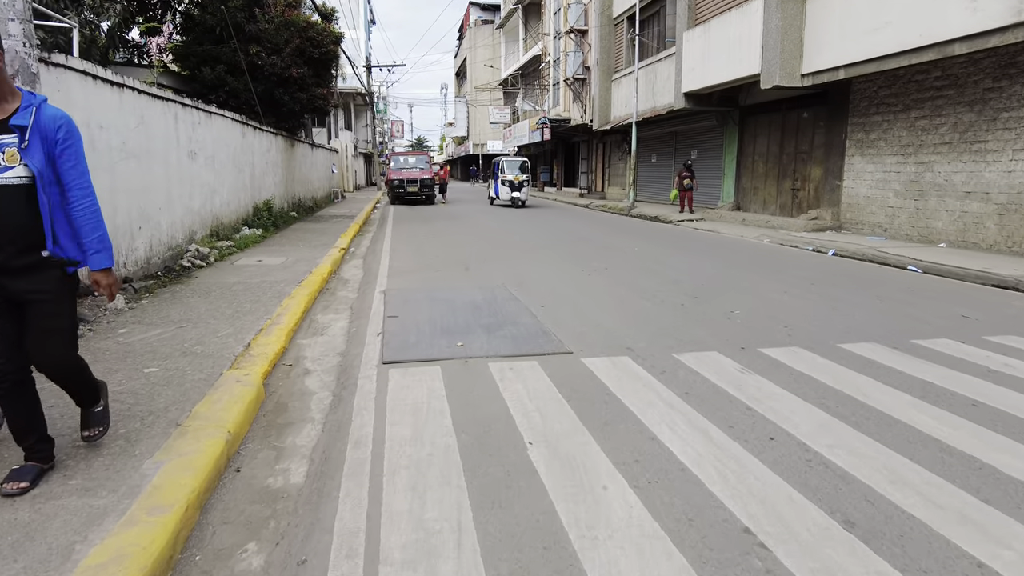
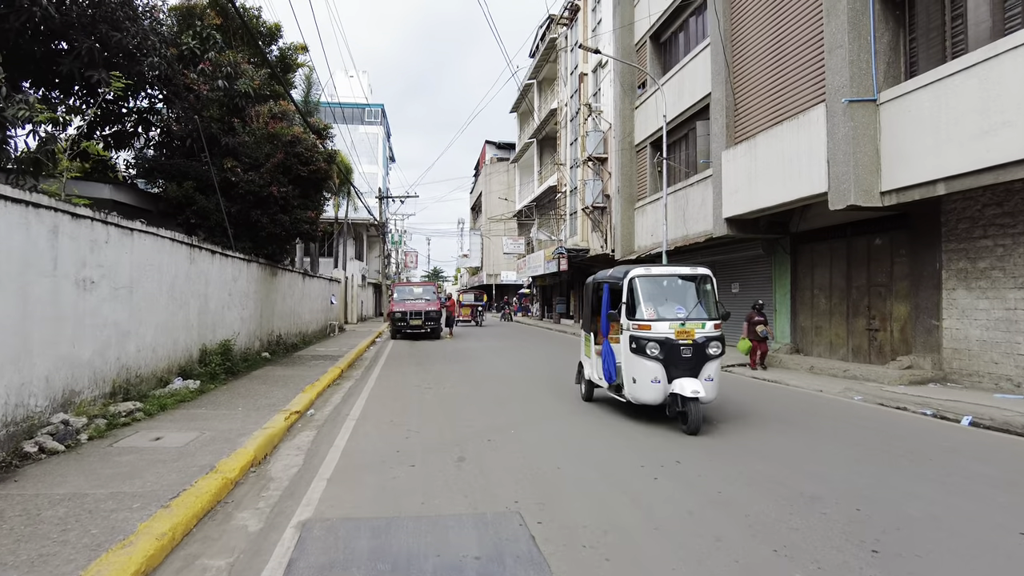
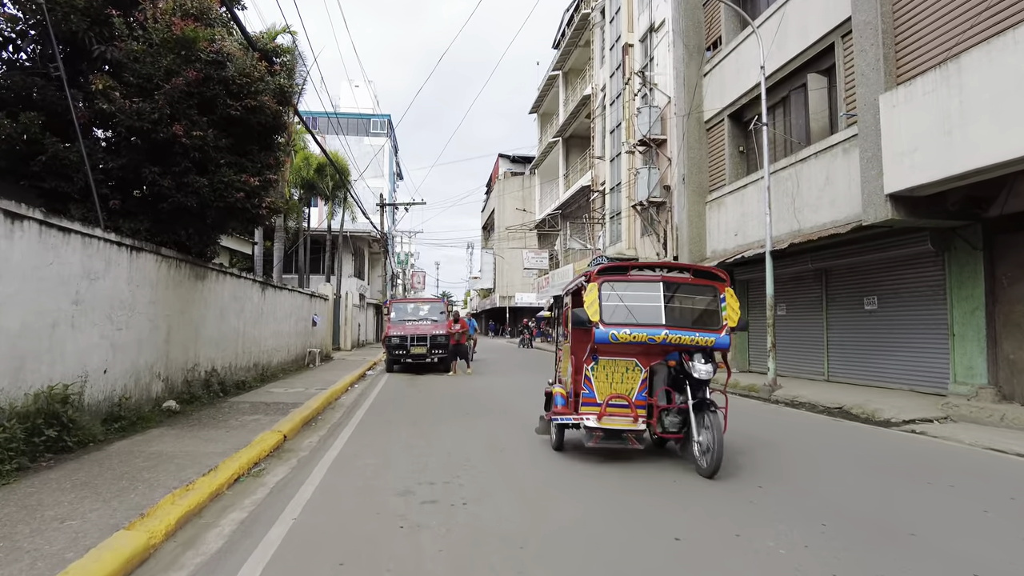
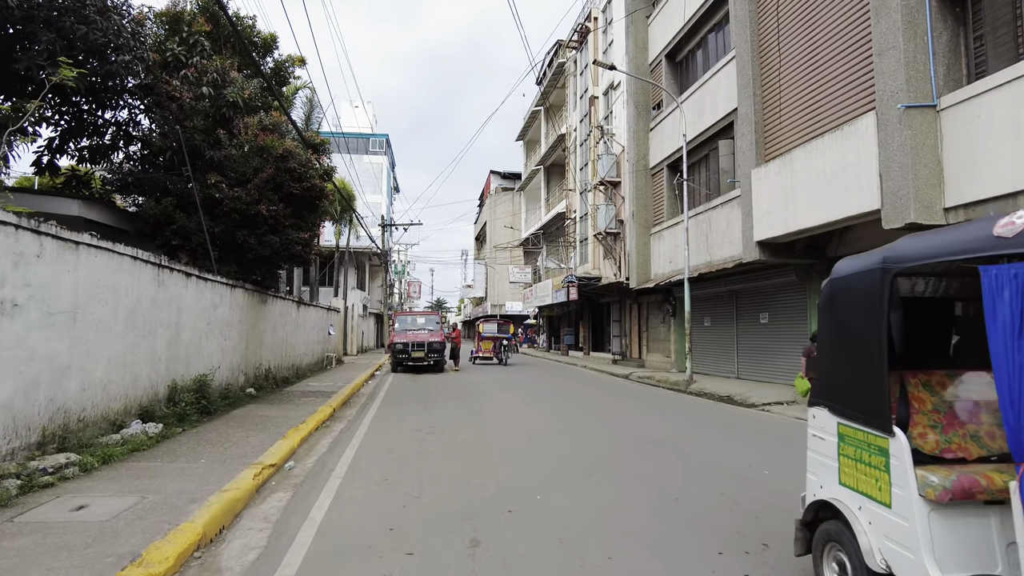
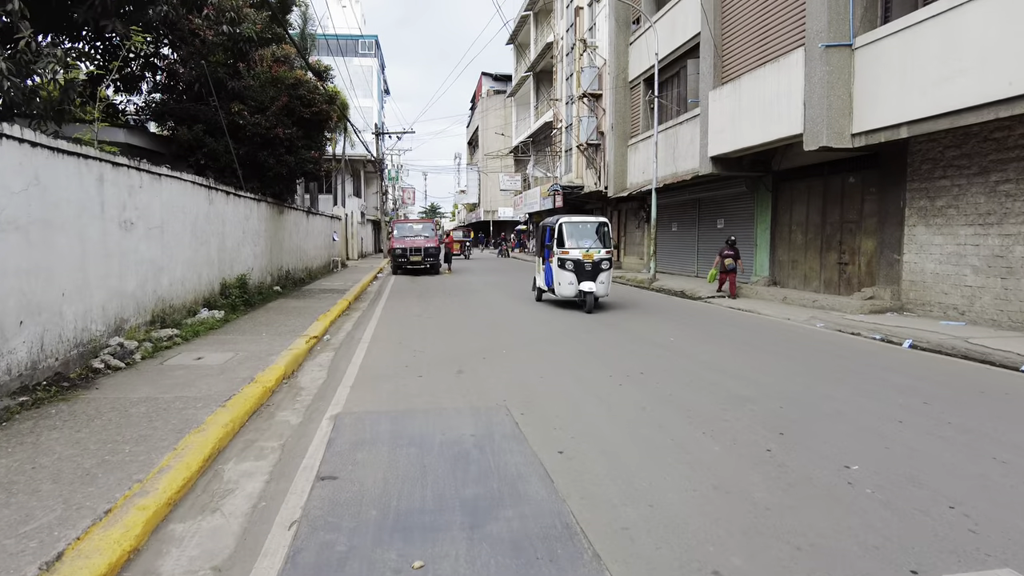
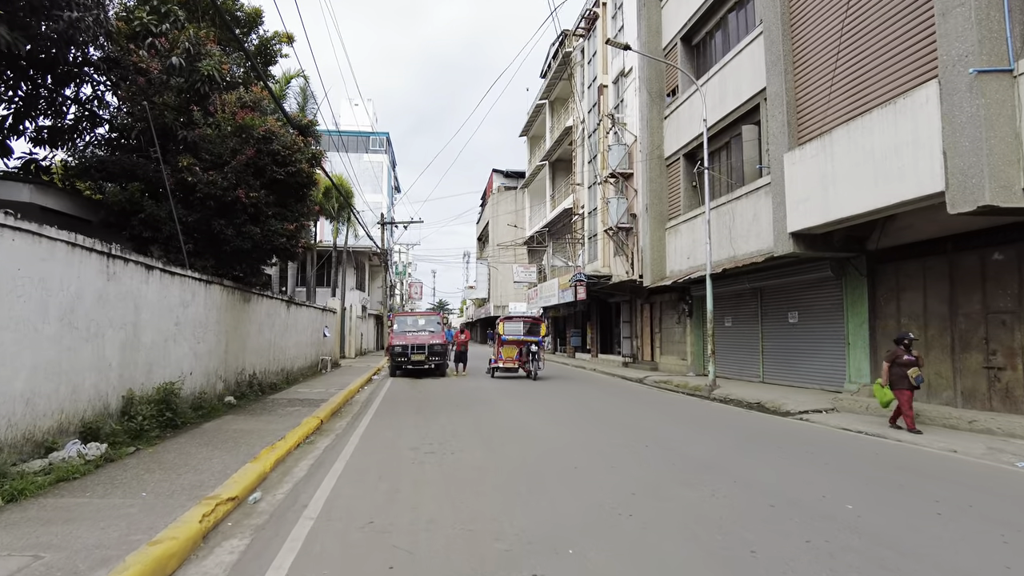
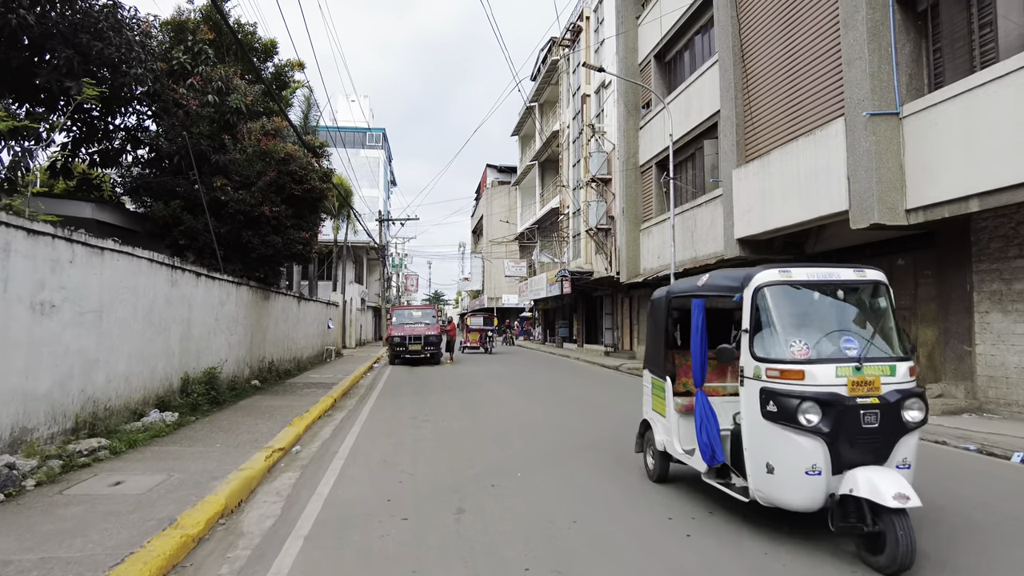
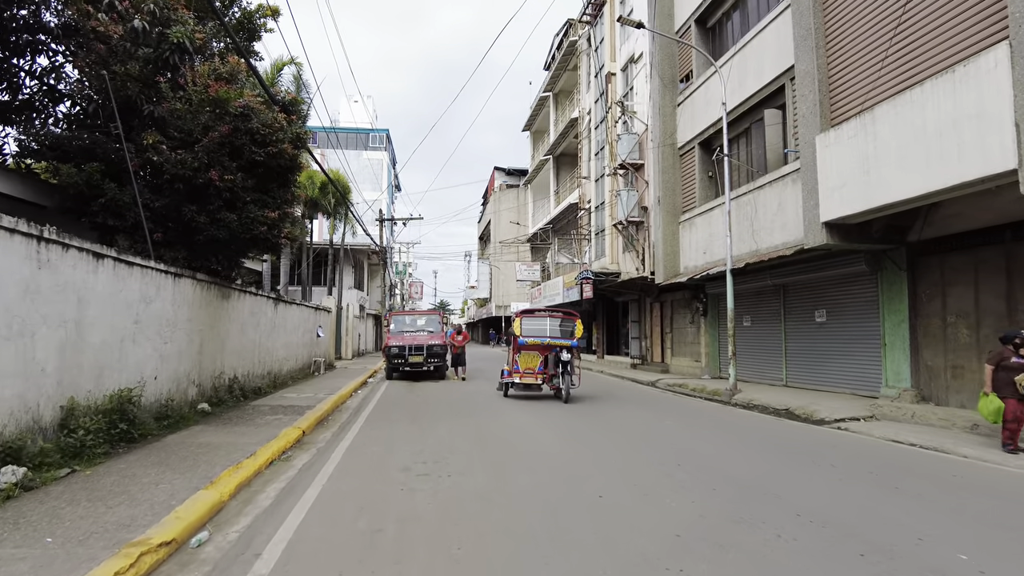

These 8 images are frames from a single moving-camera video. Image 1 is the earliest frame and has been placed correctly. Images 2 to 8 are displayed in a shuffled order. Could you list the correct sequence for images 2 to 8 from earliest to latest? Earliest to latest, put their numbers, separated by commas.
5, 2, 7, 4, 6, 8, 3
